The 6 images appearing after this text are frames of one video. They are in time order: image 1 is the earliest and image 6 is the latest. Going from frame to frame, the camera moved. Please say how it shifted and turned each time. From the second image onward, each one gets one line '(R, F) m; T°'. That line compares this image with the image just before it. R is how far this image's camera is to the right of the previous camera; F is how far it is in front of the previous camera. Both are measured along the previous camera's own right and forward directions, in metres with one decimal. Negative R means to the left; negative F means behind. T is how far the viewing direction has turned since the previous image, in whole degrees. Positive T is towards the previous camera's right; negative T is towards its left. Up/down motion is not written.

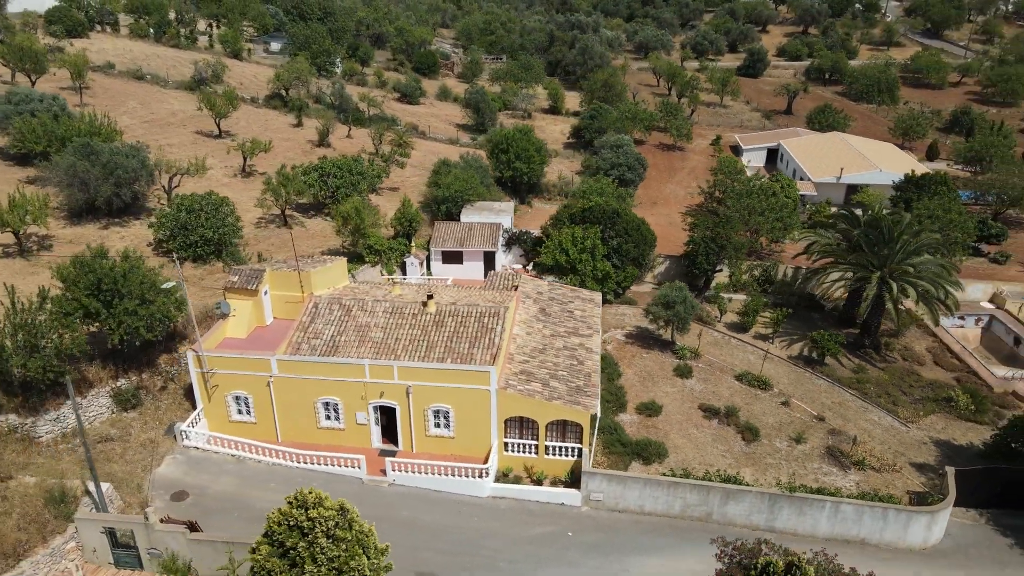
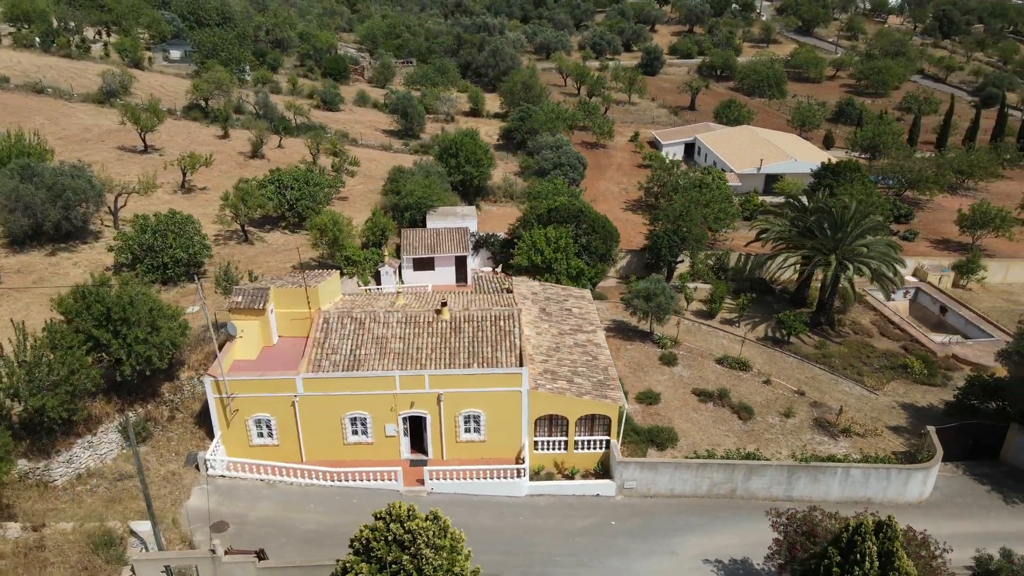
(-3.9, -0.2) m; +8°
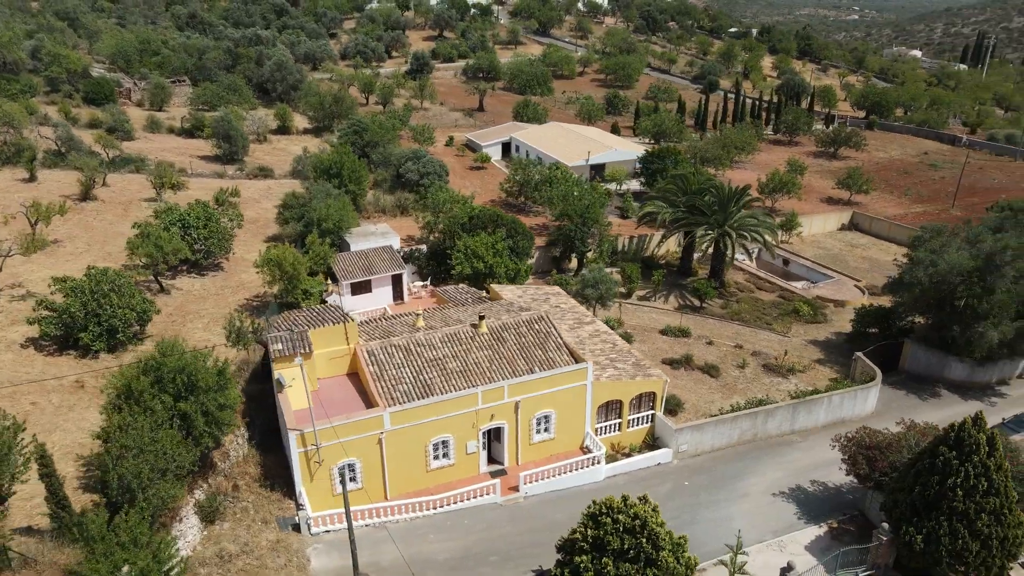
(-9.5, +0.5) m; +20°
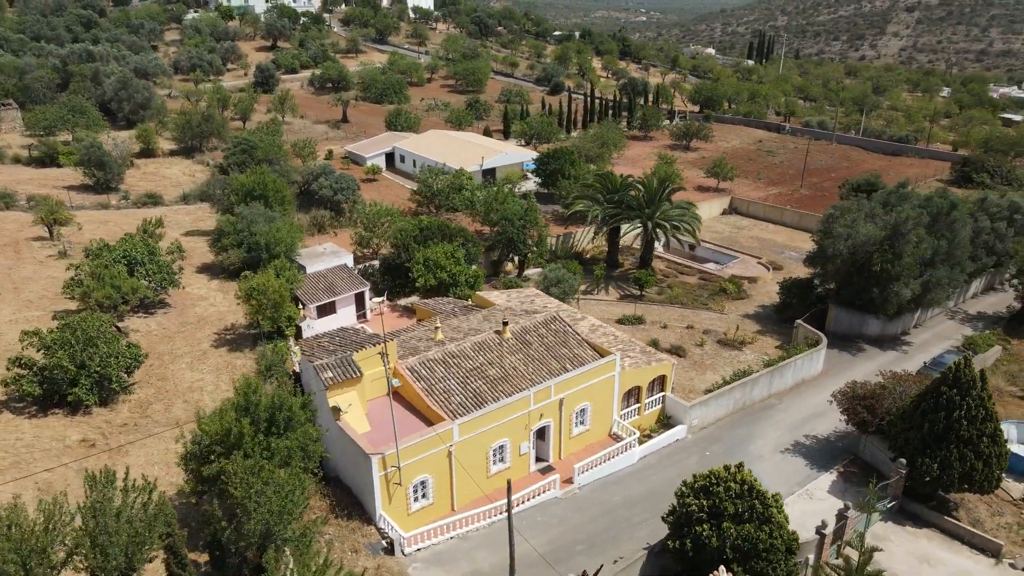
(-6.4, -0.2) m; +13°
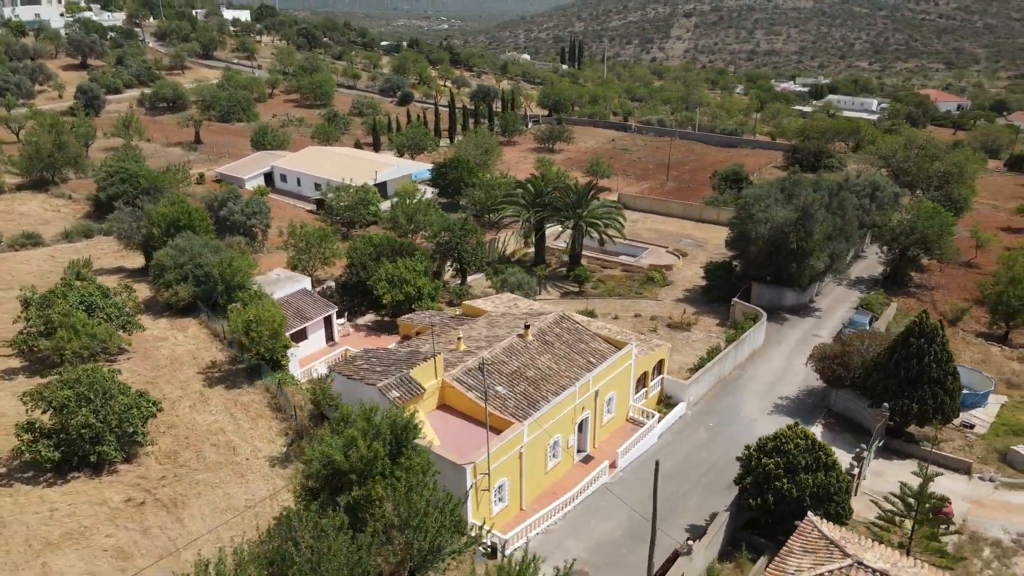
(-6.7, -0.3) m; +13°
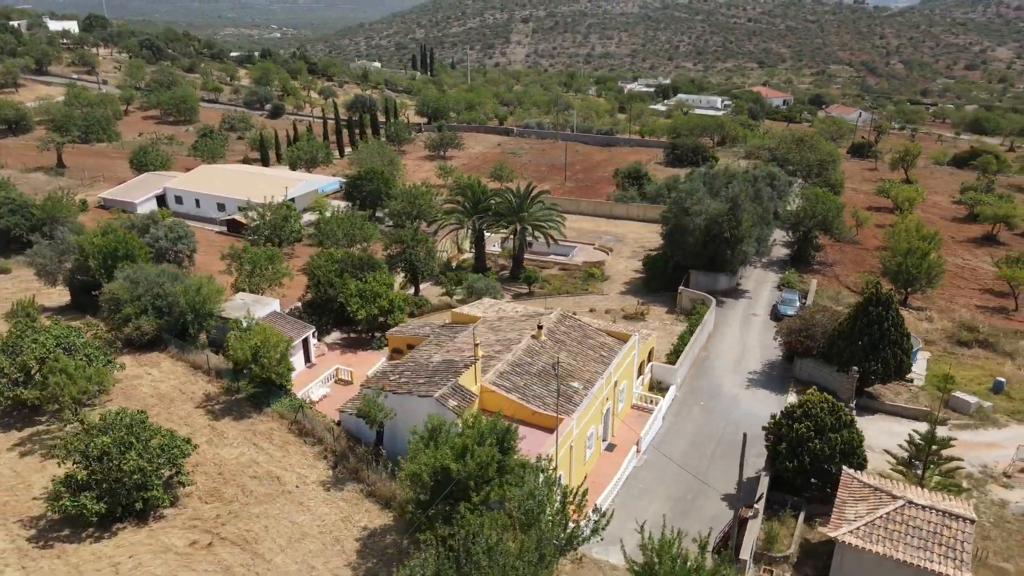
(-5.6, -0.3) m; +11°
